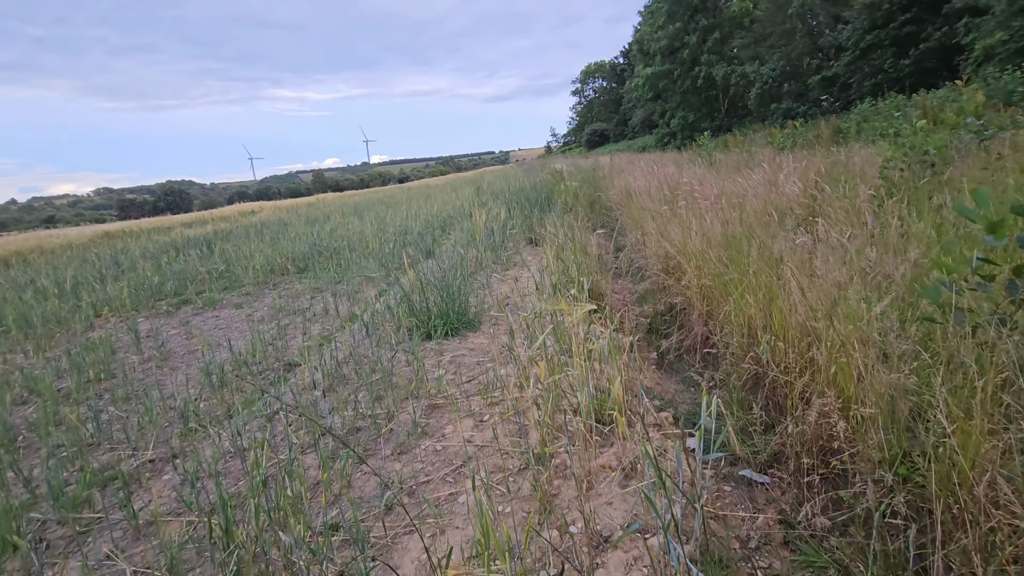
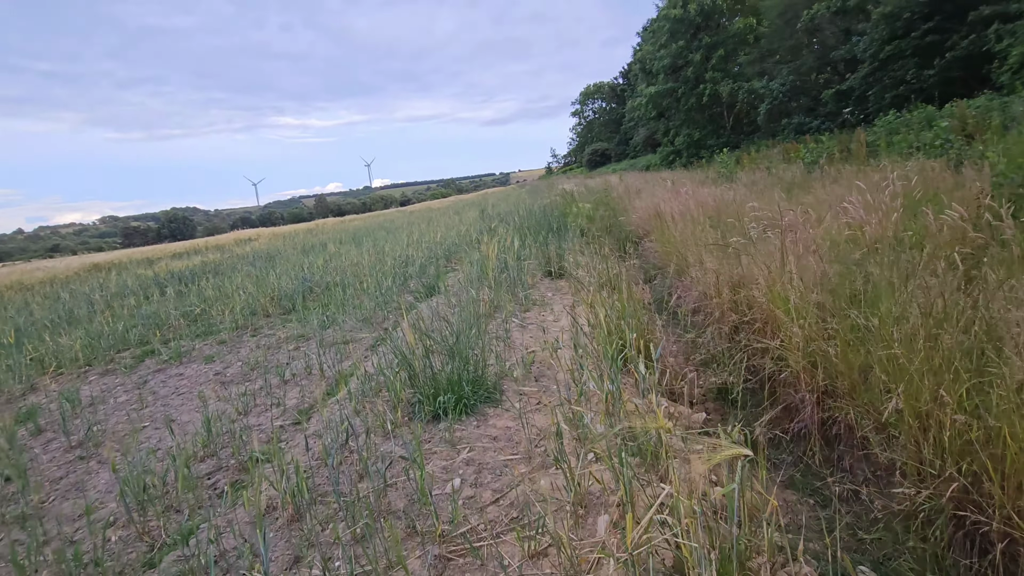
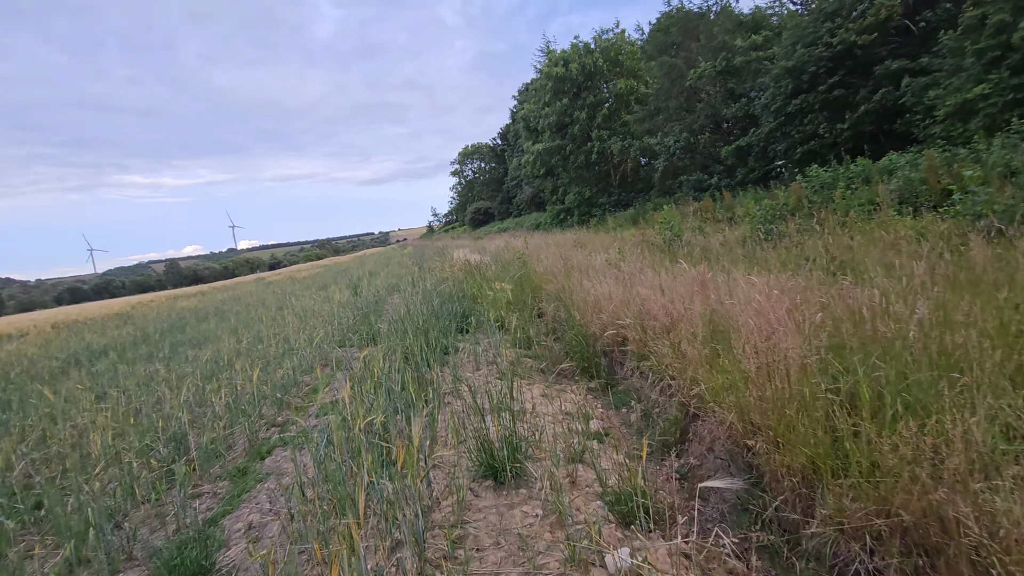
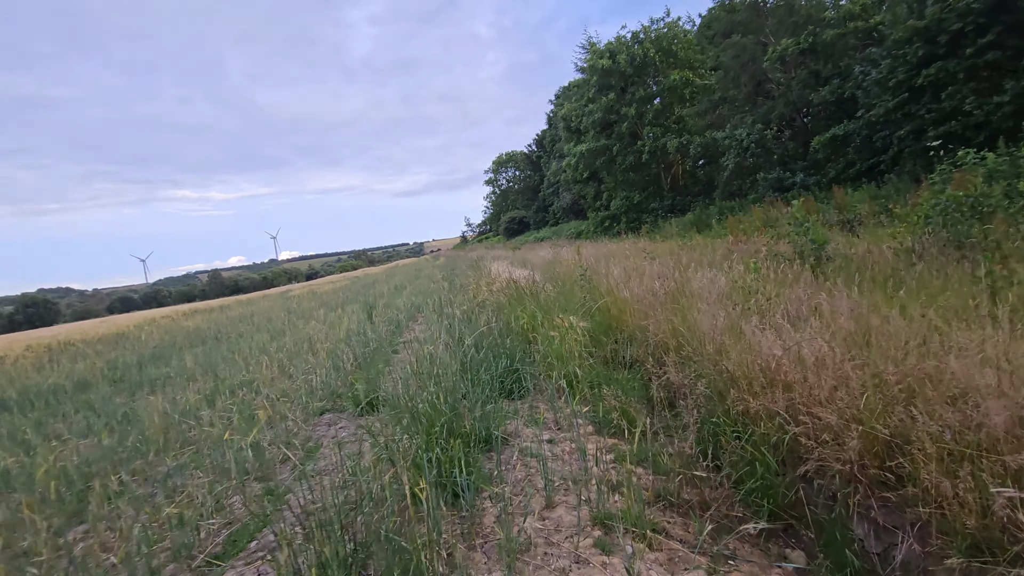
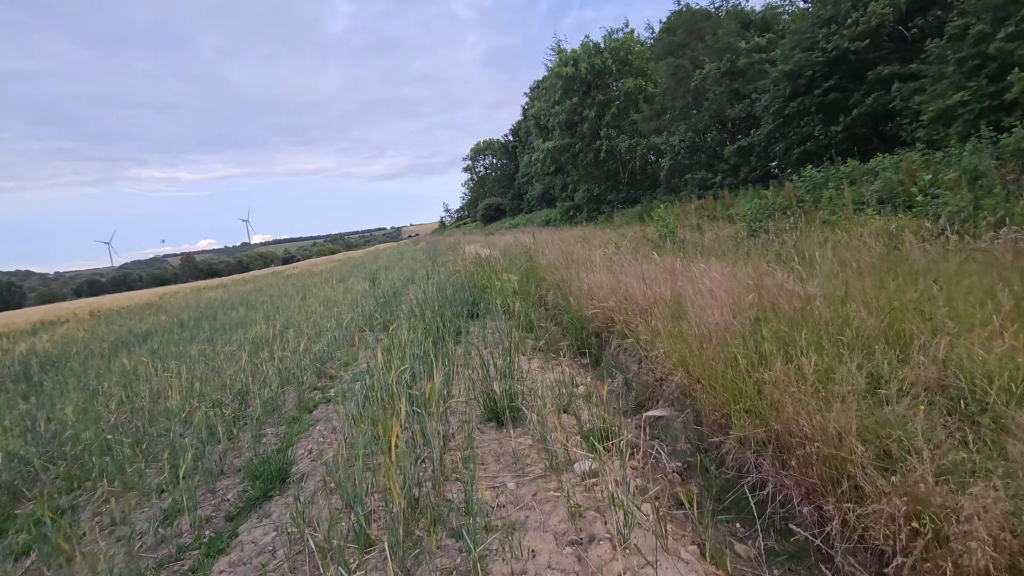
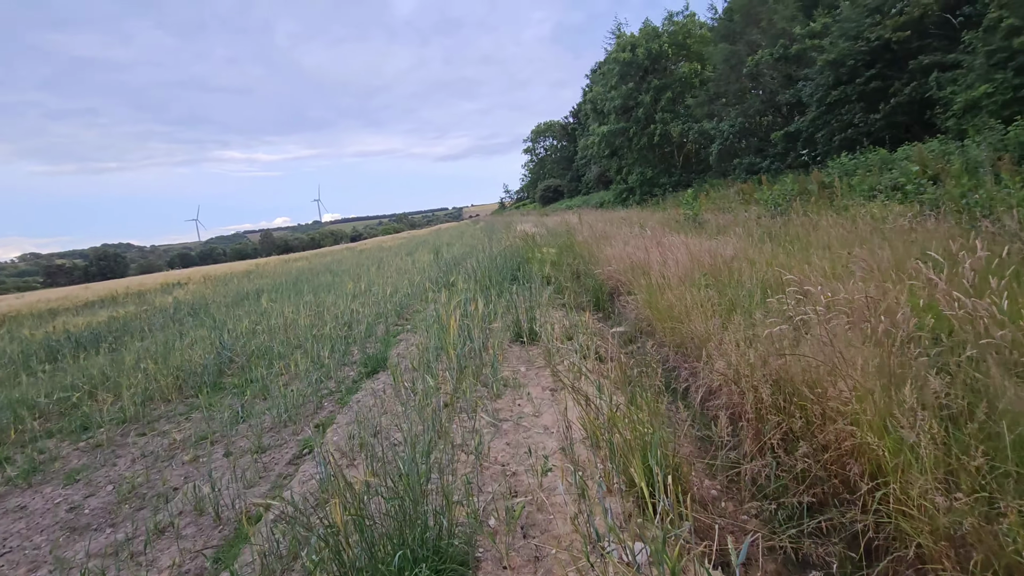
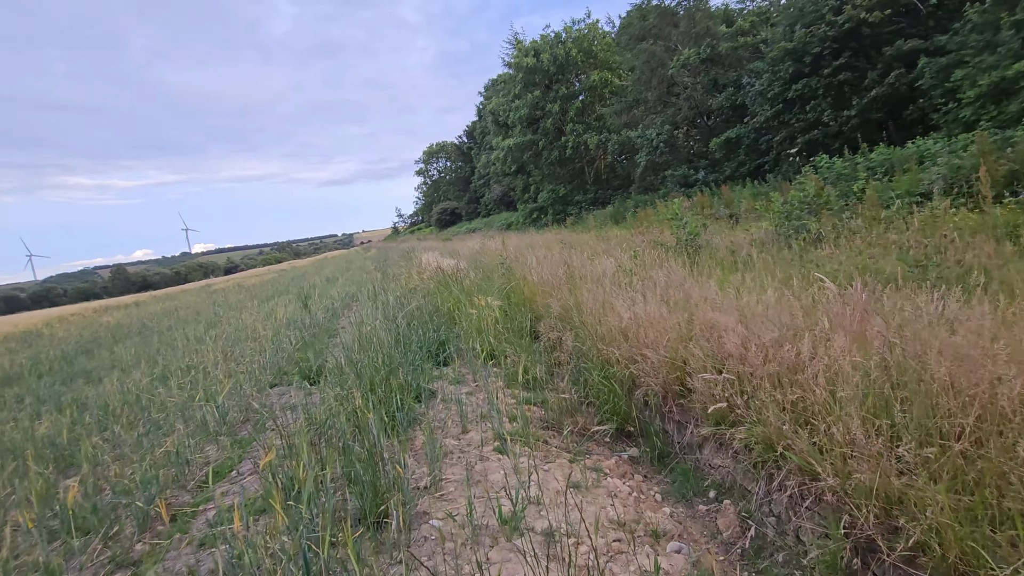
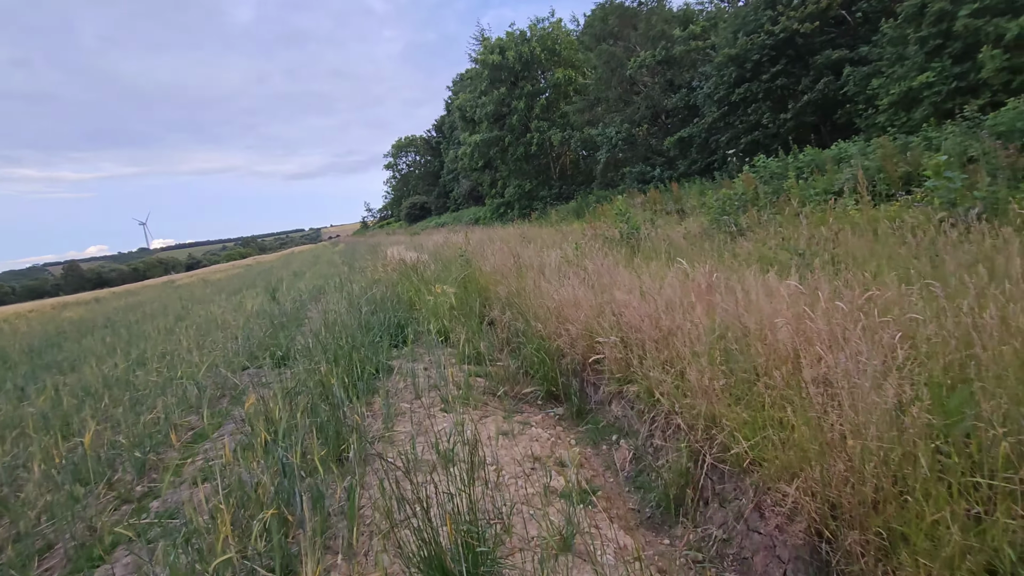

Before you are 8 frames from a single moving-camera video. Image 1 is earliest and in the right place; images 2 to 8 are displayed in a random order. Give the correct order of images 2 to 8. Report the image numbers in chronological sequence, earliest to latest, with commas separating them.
2, 6, 5, 3, 8, 7, 4
